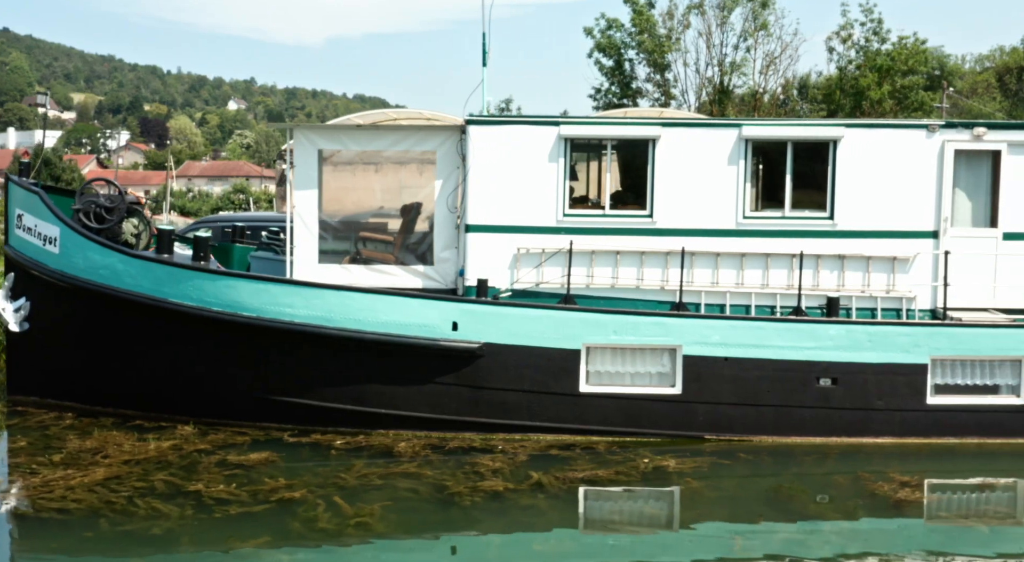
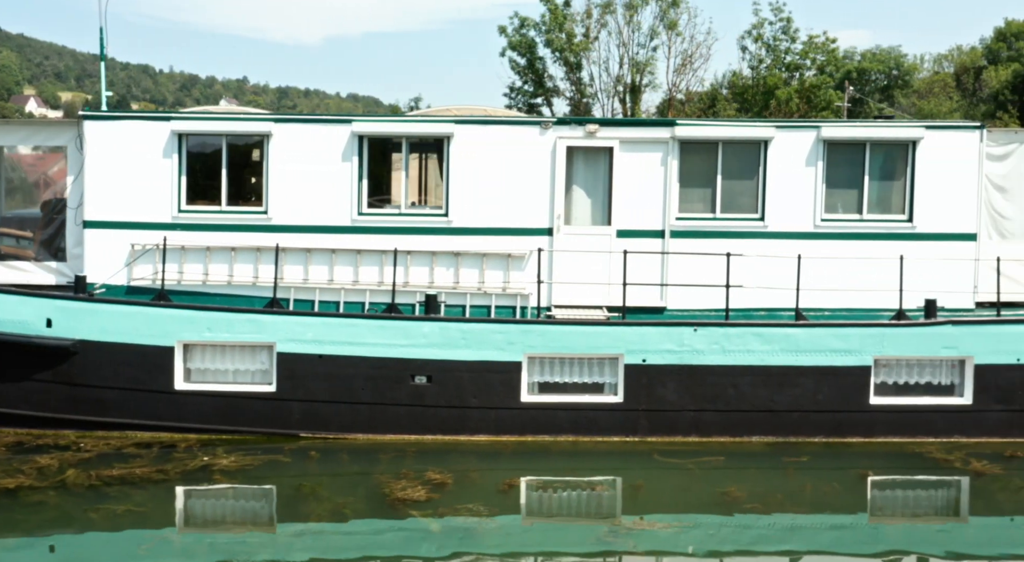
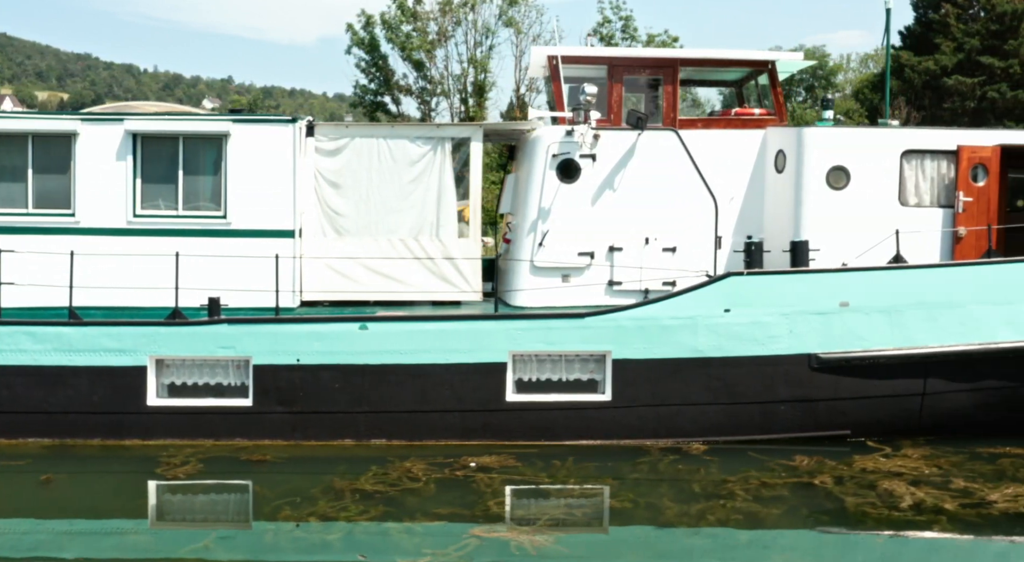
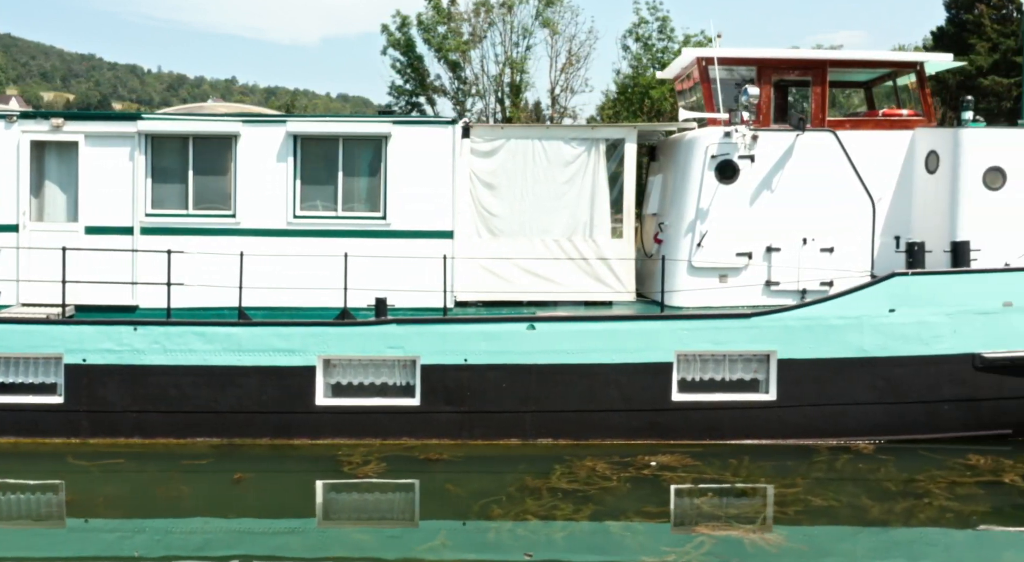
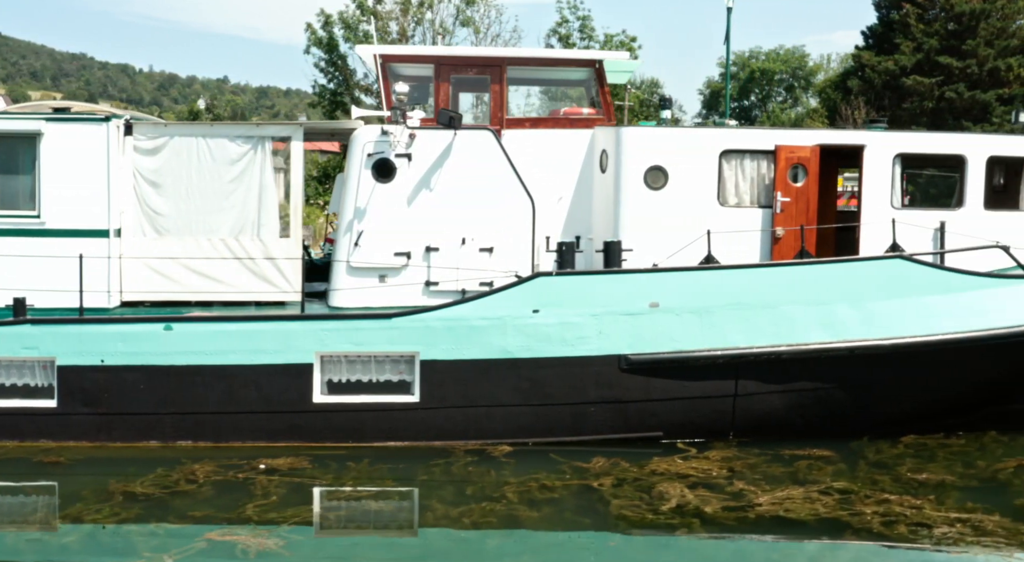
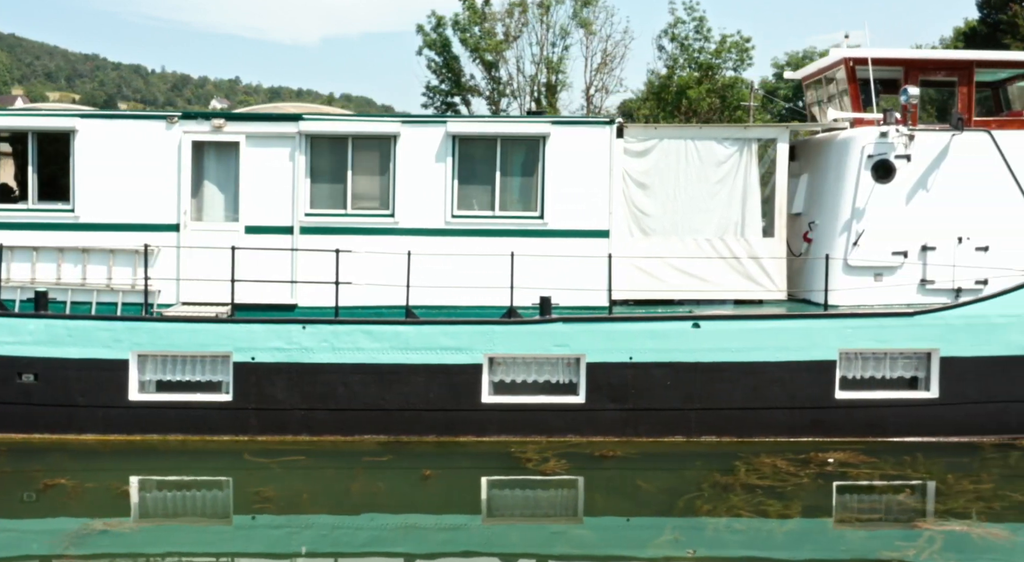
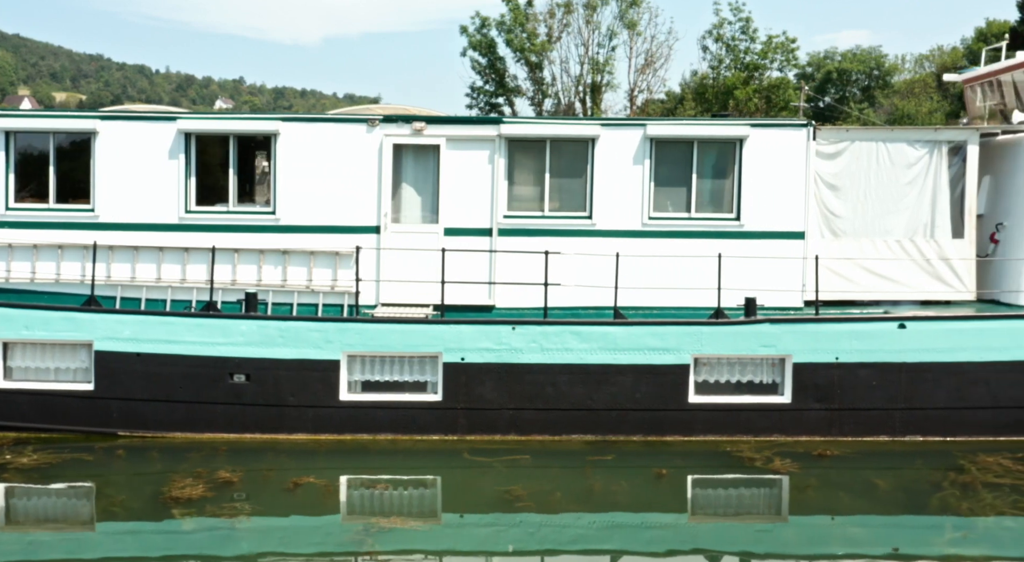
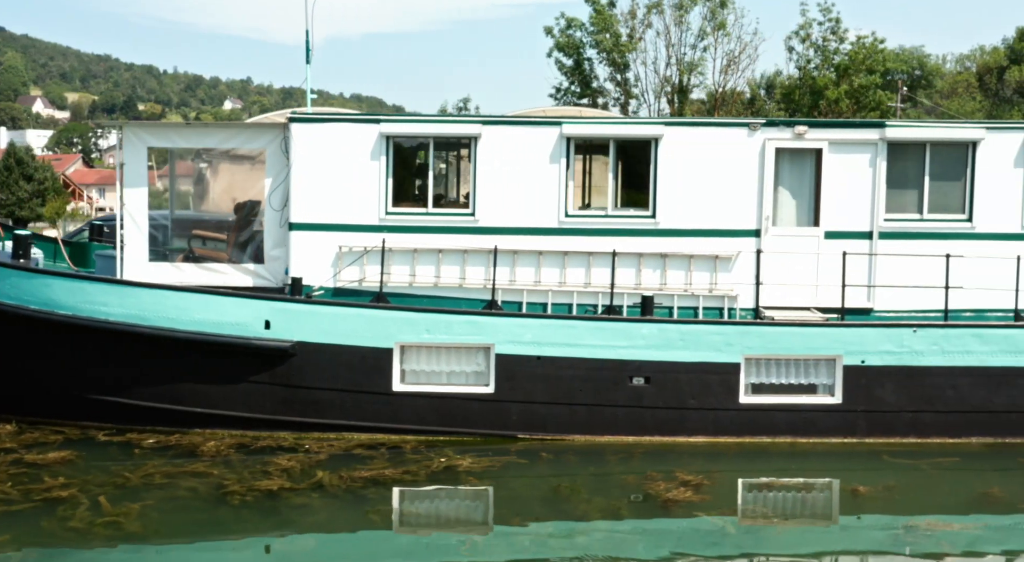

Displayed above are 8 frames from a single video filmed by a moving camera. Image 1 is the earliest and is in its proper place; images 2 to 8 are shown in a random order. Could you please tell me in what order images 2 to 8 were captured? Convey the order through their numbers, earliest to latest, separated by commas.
8, 2, 7, 6, 4, 3, 5
